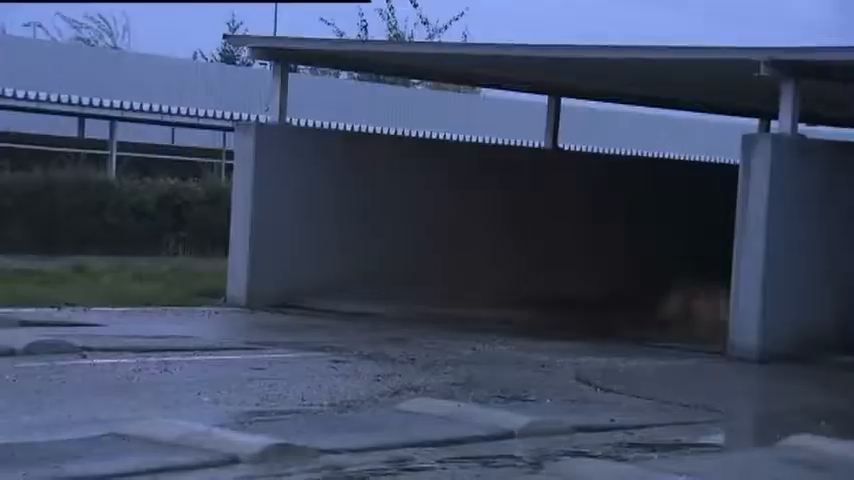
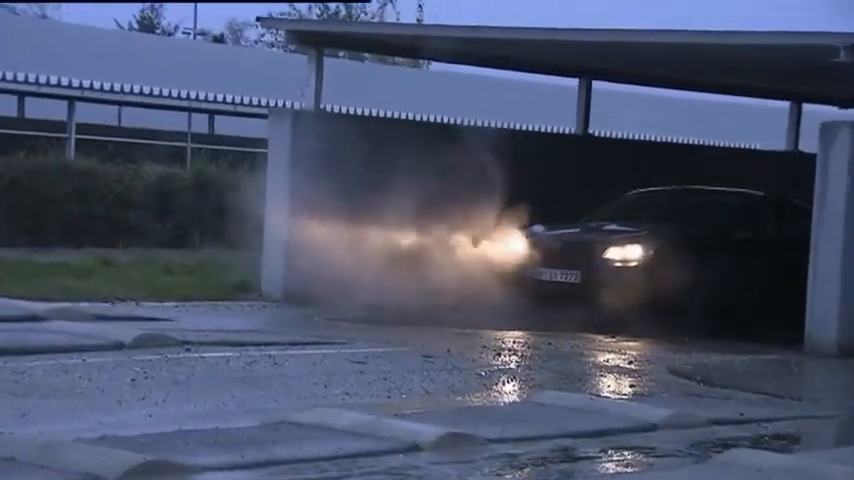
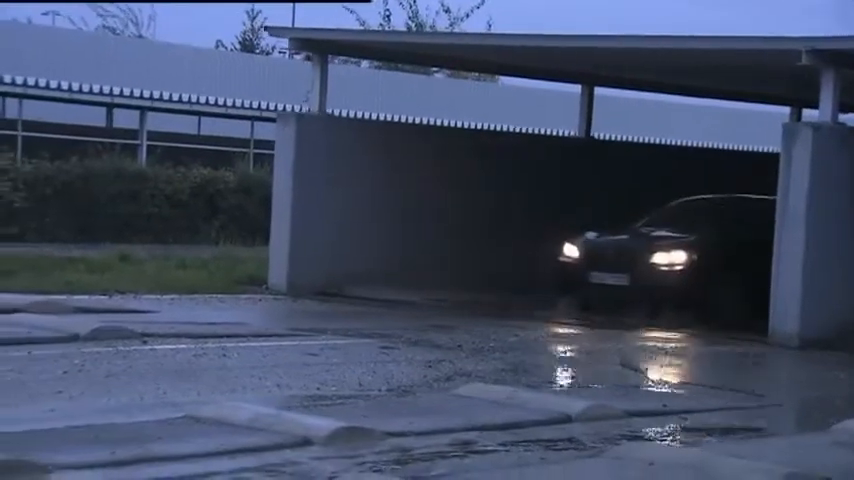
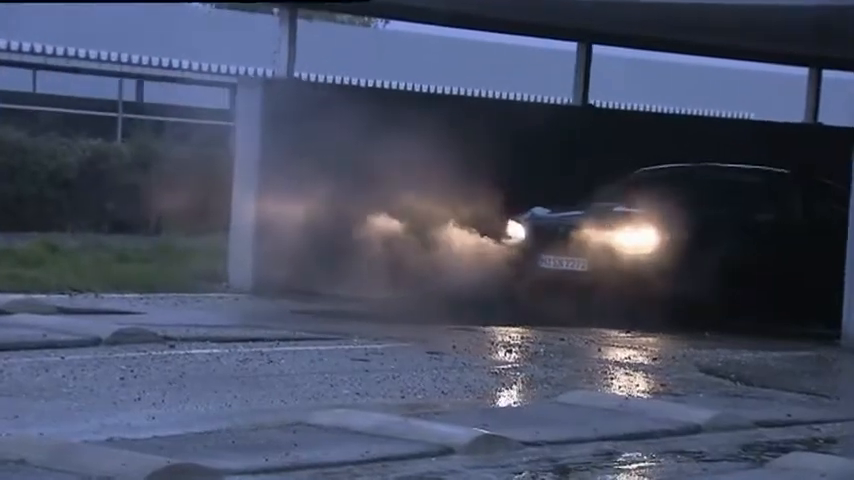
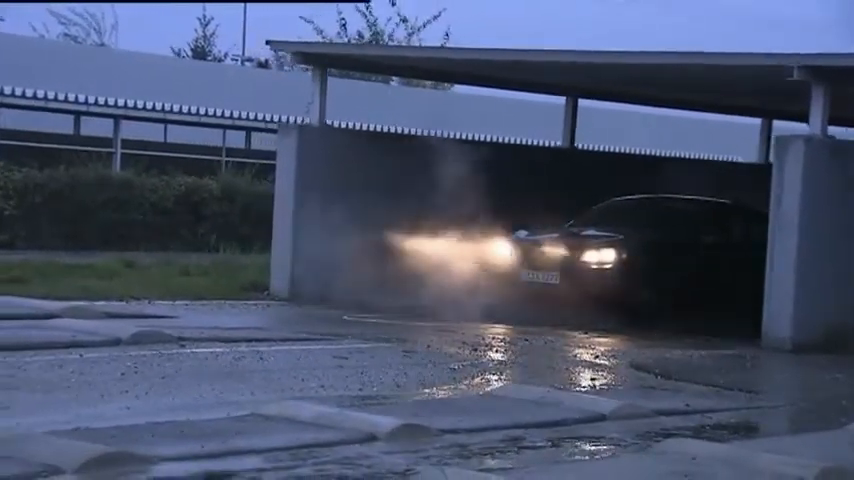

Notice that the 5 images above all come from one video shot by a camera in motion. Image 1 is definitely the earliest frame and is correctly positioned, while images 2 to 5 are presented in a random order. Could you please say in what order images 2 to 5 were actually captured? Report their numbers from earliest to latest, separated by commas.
3, 5, 2, 4
